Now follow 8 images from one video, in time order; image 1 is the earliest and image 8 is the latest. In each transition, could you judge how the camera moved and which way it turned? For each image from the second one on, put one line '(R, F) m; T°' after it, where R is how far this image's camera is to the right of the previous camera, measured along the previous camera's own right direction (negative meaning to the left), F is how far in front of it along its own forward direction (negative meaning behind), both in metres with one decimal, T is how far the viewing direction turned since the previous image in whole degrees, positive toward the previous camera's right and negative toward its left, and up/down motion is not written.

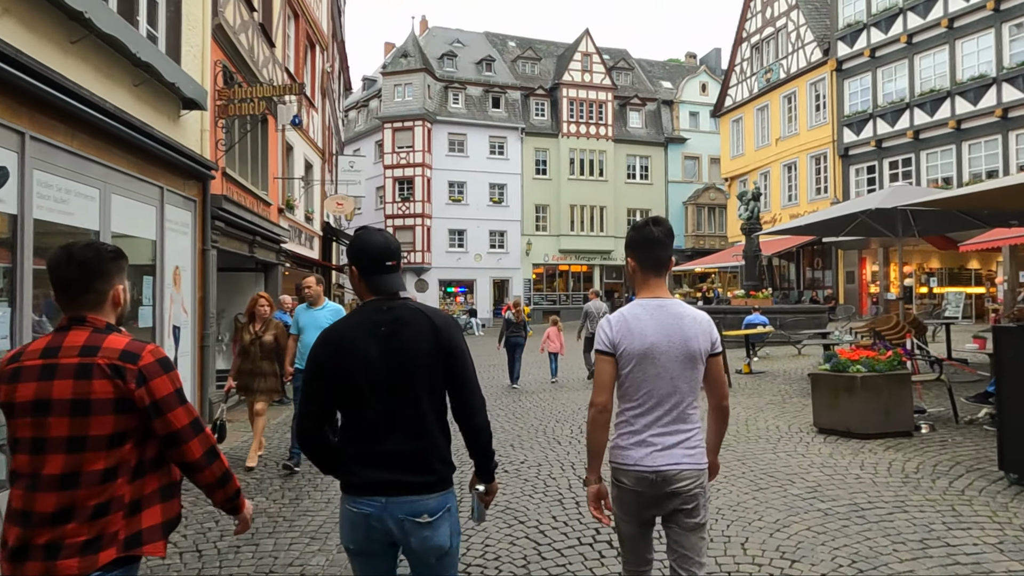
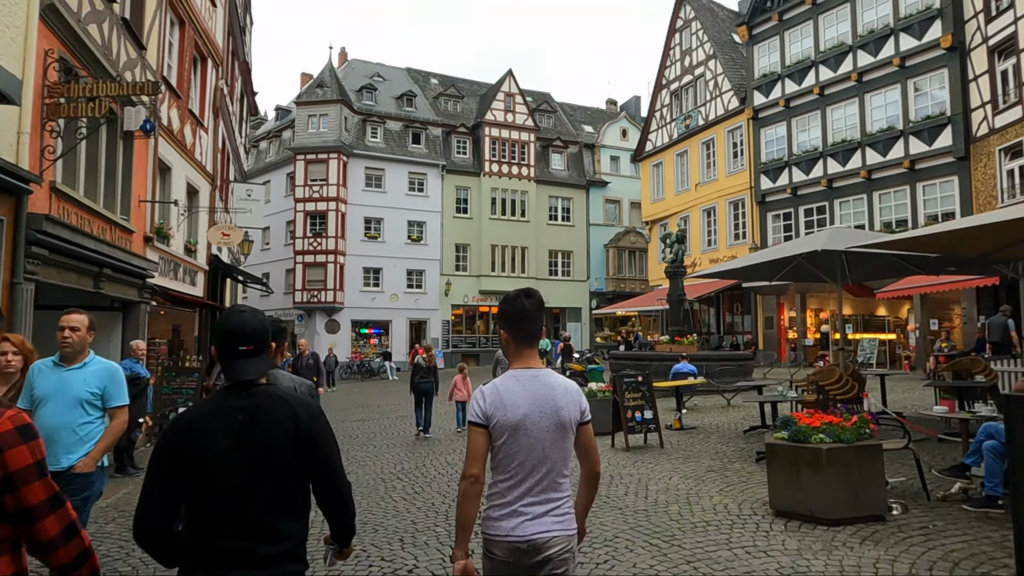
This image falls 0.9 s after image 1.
(+0.2, +1.3) m; +7°
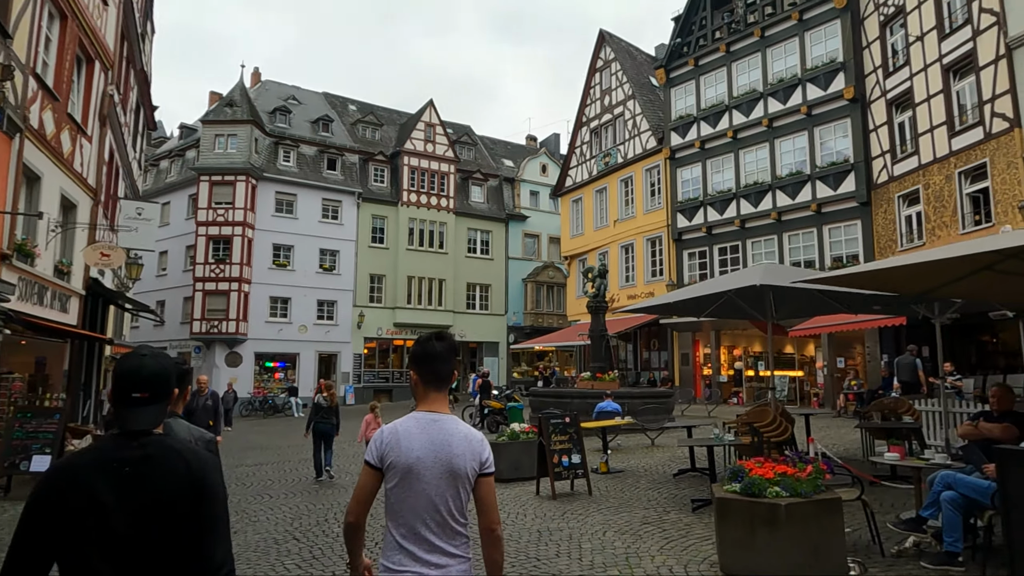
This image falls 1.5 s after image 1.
(0.0, +0.7) m; +7°
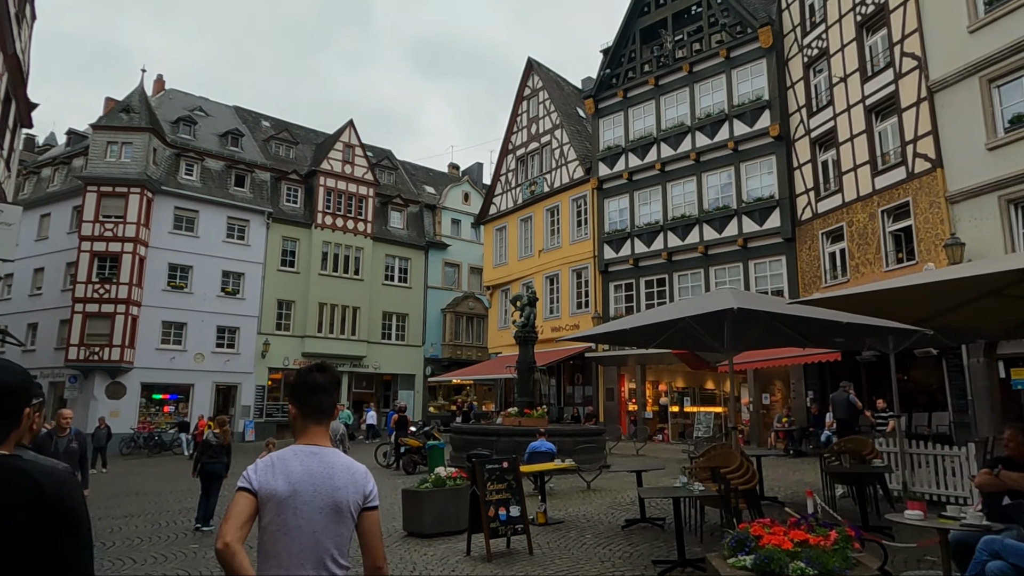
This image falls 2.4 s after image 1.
(-0.2, +1.2) m; +7°
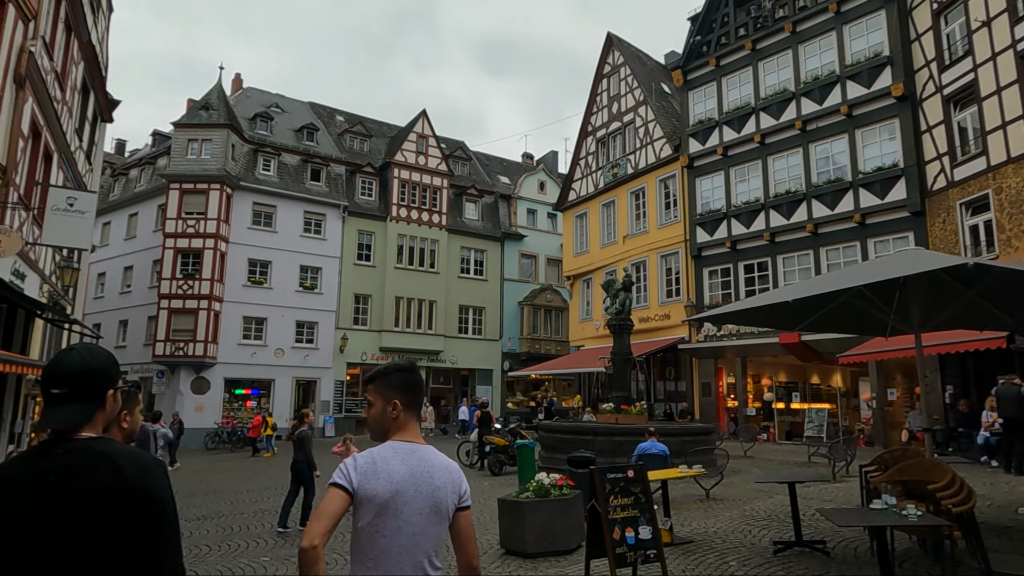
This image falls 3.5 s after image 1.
(-0.5, +1.4) m; -6°
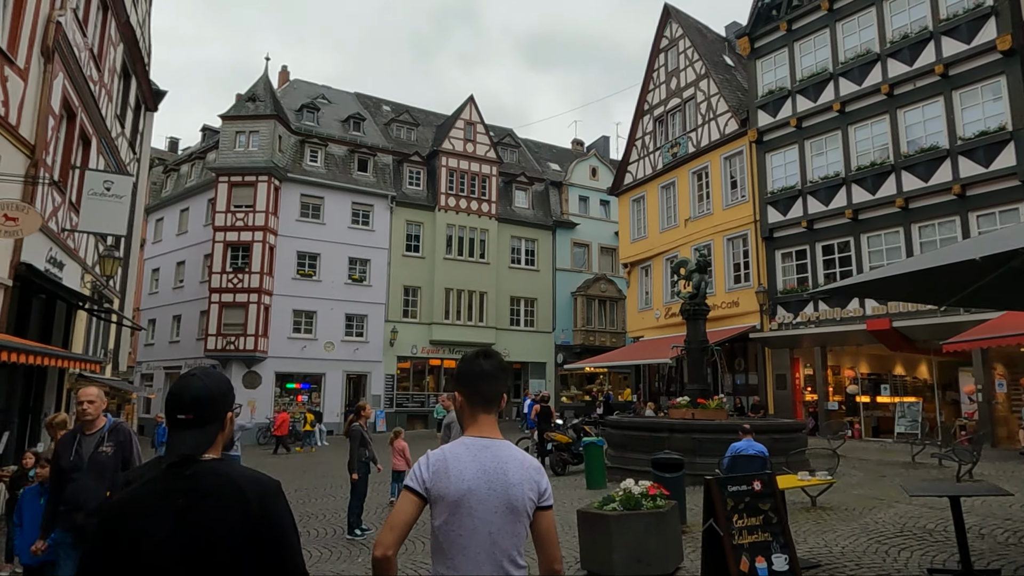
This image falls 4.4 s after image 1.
(-0.3, +1.2) m; -4°
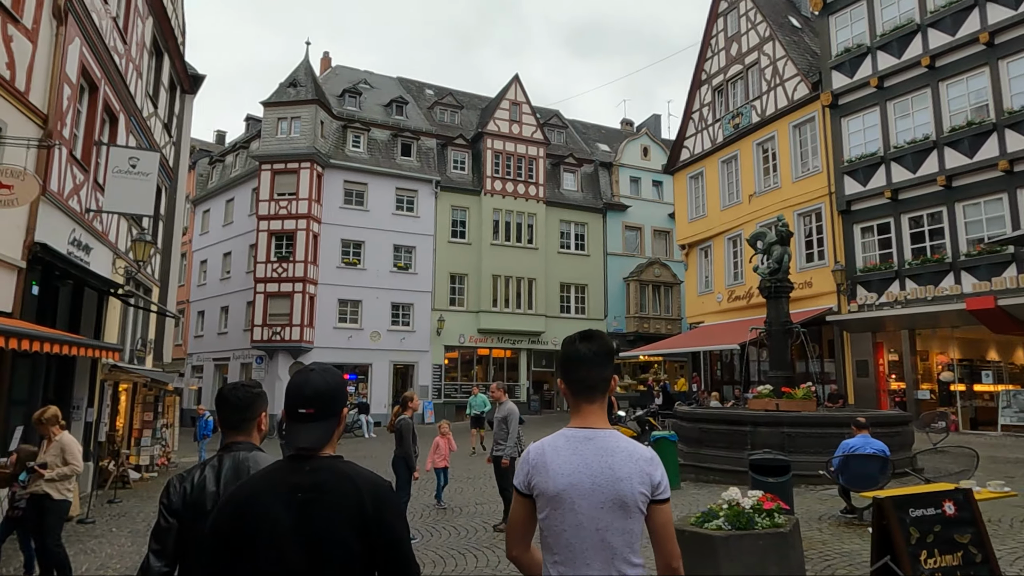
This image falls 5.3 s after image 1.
(-0.2, +1.2) m; -4°
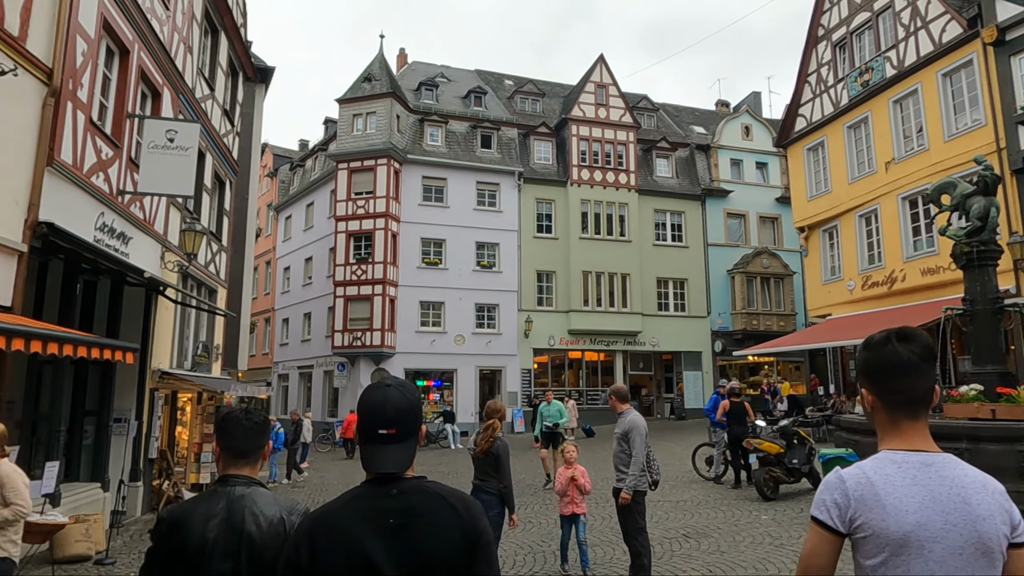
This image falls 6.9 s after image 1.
(-0.3, +2.3) m; -7°
